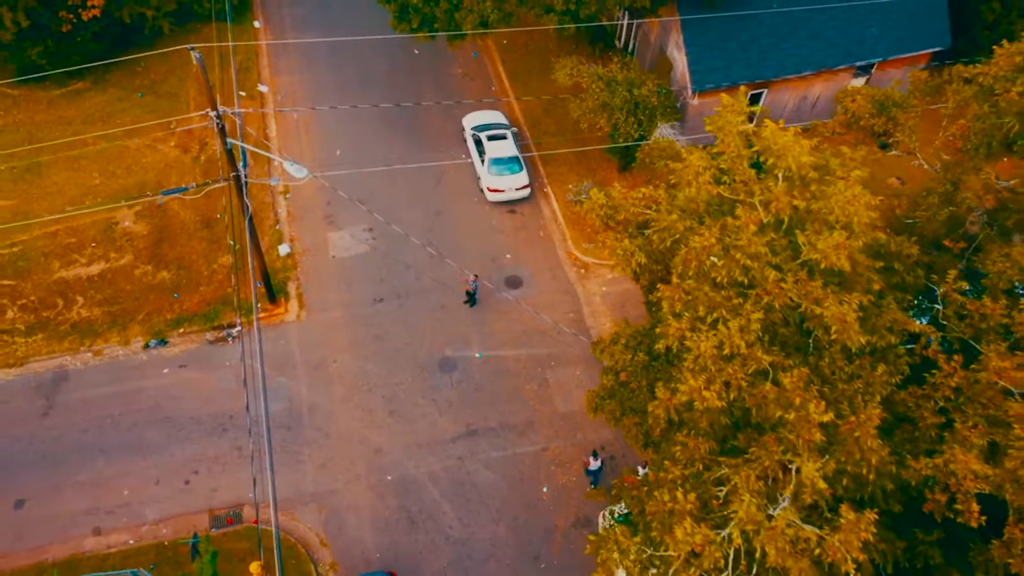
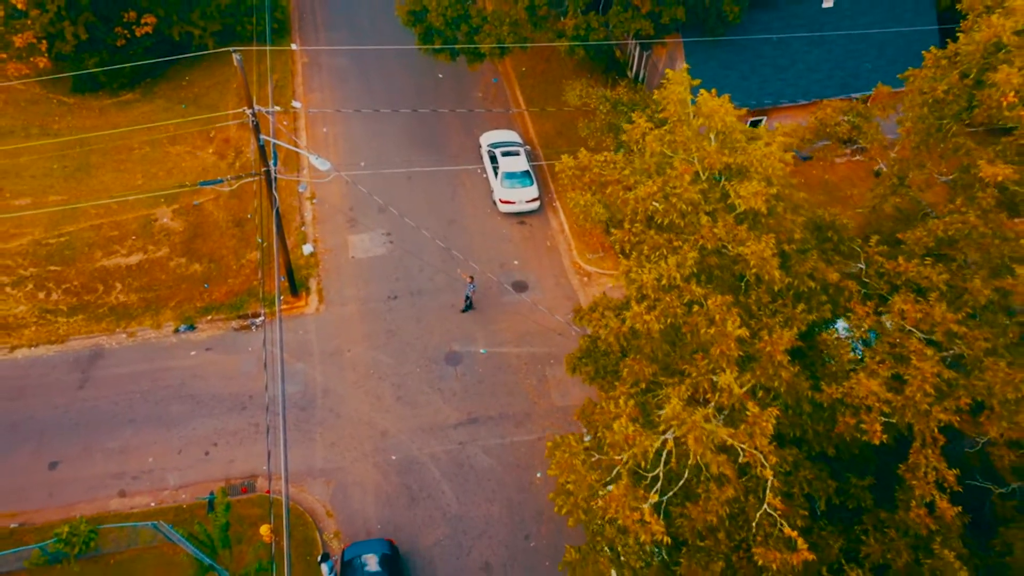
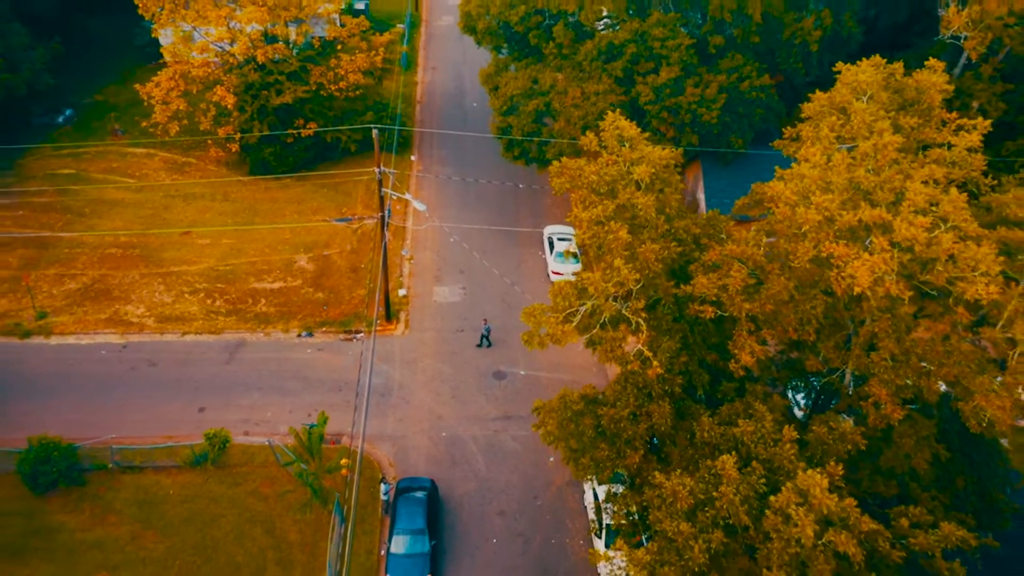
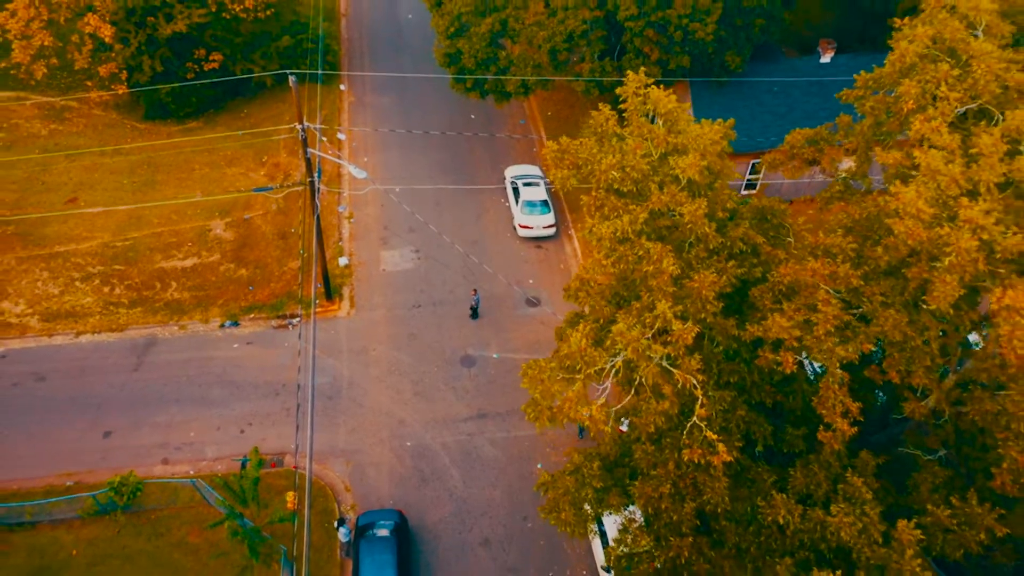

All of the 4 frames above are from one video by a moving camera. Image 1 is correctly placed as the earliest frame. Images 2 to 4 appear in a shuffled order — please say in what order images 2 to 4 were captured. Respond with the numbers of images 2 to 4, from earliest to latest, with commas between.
2, 4, 3
